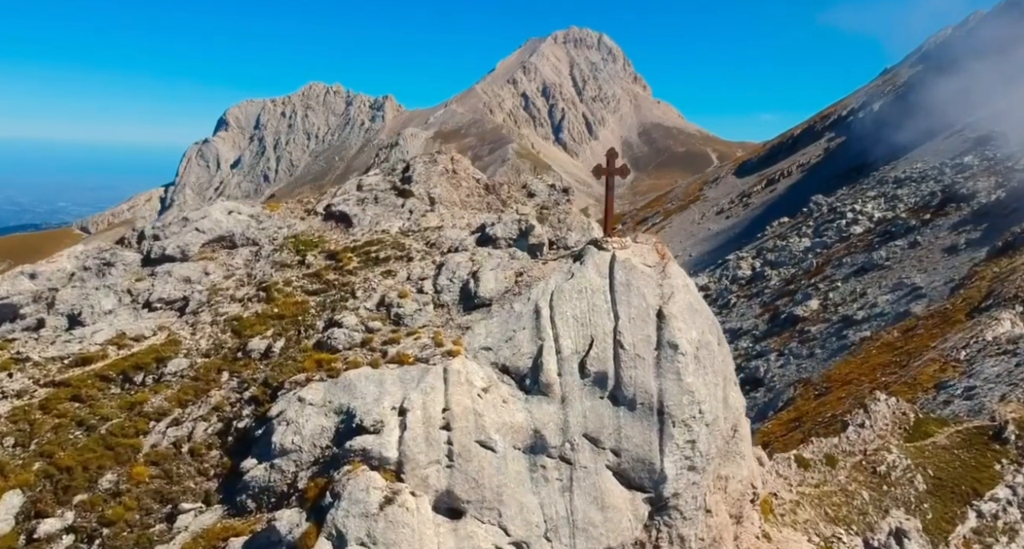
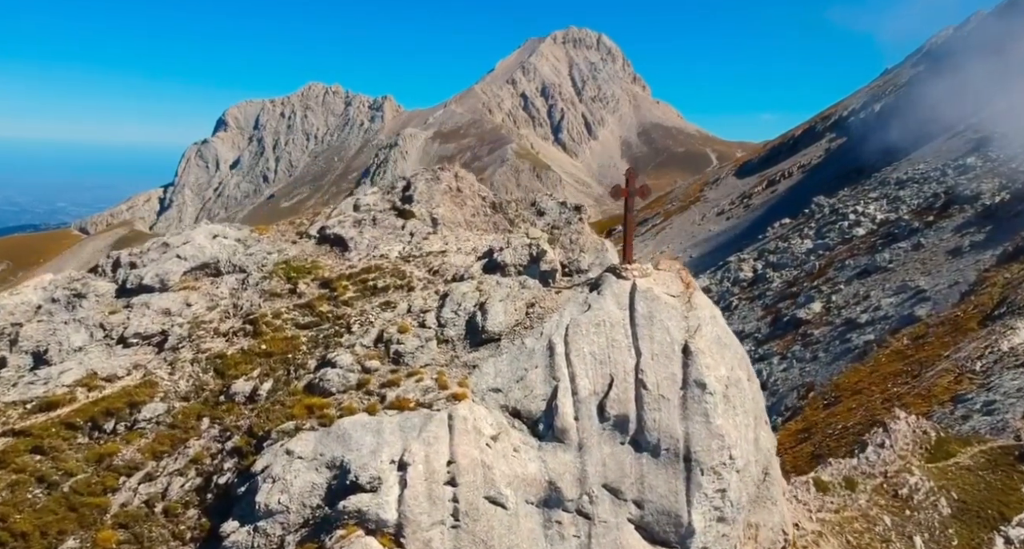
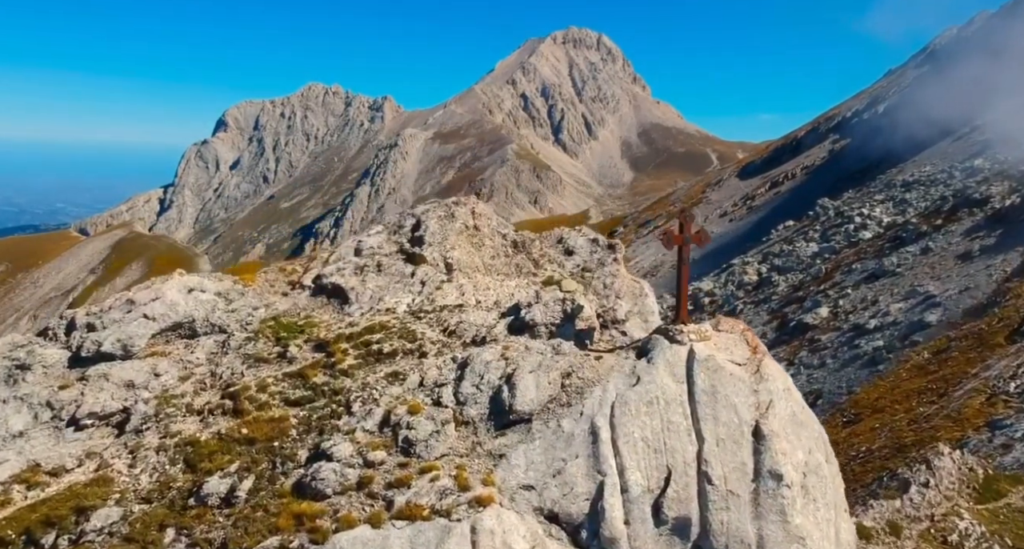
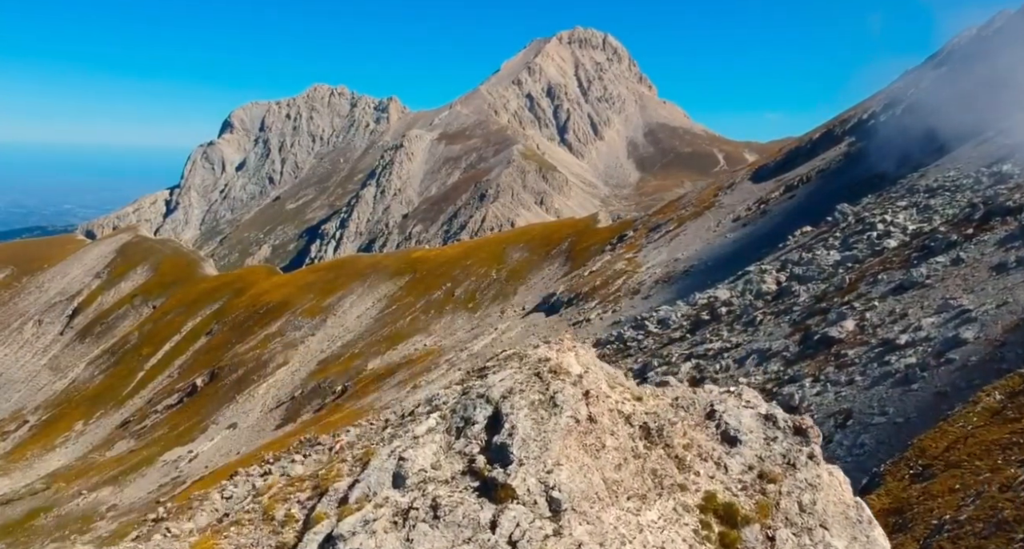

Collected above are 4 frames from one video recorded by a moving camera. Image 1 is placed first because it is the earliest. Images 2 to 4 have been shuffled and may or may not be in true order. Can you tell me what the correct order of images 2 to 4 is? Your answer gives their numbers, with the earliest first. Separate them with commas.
2, 3, 4
